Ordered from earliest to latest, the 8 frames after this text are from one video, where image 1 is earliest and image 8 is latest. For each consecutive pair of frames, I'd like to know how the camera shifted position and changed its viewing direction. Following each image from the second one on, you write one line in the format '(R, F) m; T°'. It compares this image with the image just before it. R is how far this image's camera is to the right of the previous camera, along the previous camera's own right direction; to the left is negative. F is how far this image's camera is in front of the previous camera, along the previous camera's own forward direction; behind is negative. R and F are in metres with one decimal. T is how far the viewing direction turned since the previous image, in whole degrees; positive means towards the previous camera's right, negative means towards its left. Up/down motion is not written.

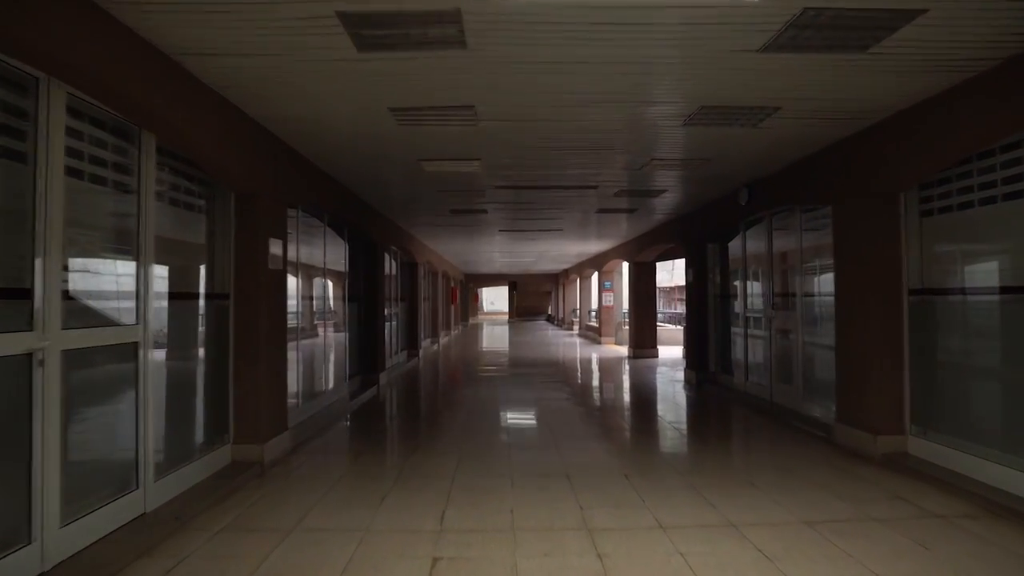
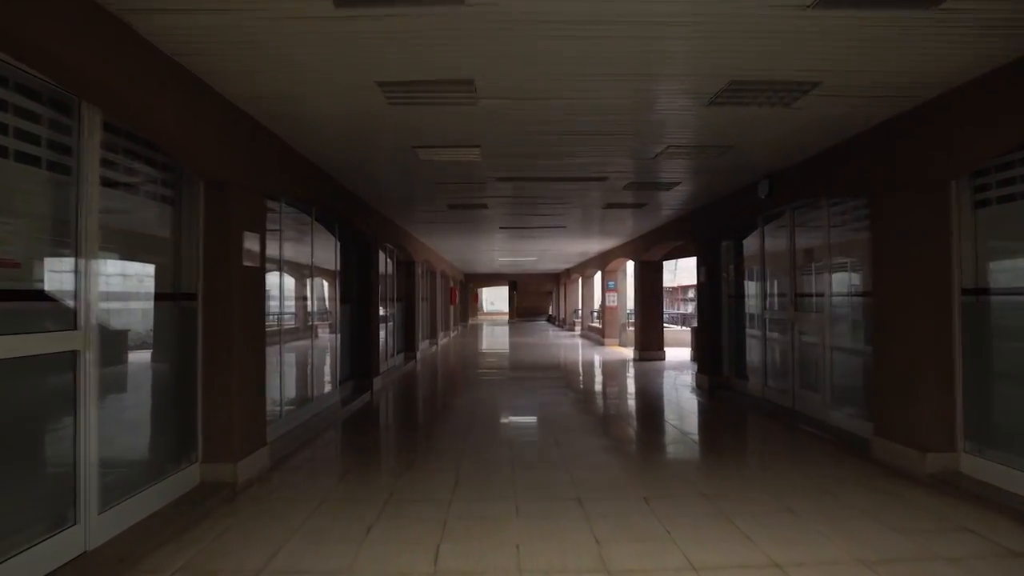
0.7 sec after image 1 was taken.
(0.0, +0.5) m; 0°
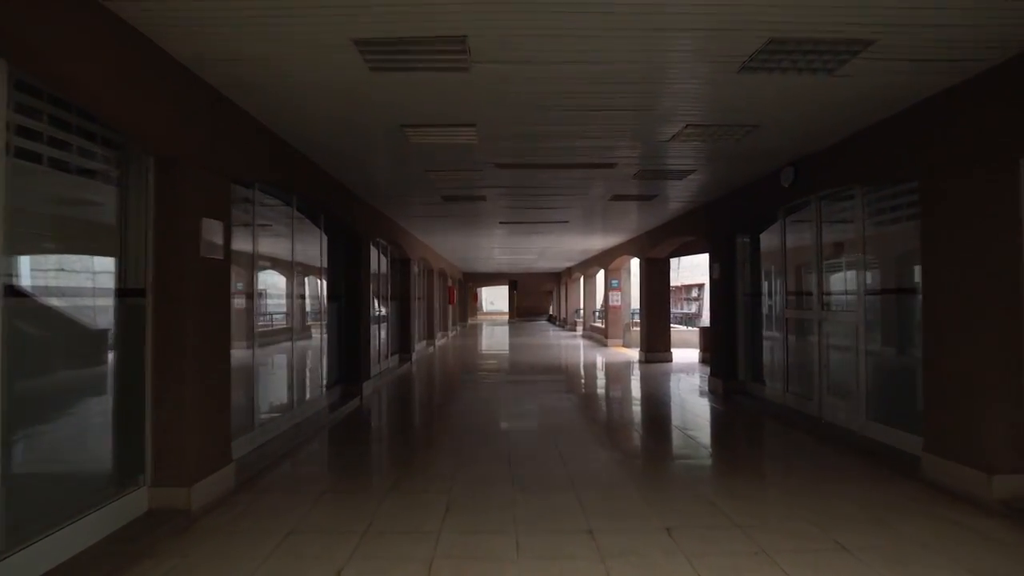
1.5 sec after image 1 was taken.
(0.0, +0.6) m; 0°
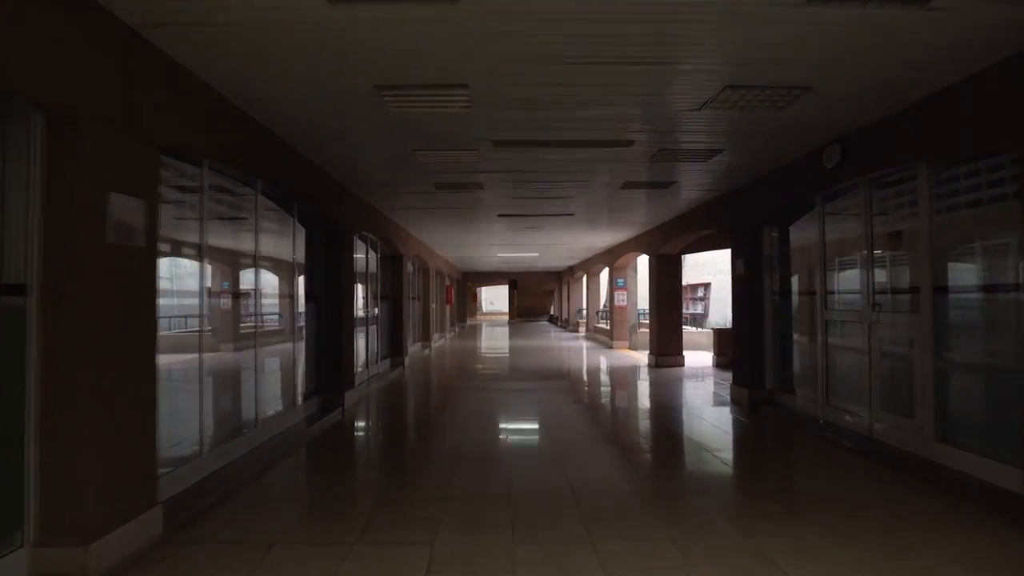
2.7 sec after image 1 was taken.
(0.0, +0.8) m; 0°
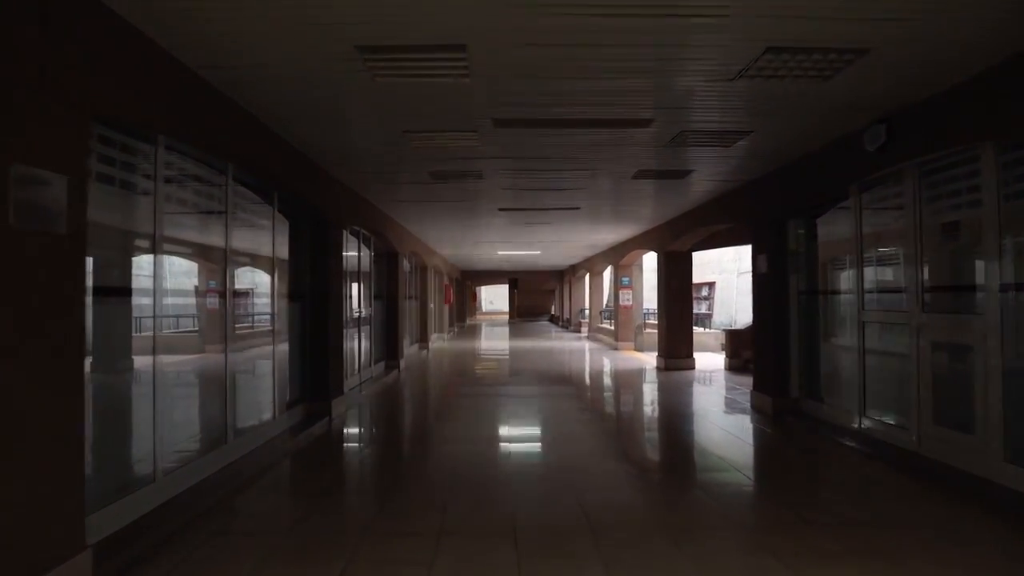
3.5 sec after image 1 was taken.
(0.0, +0.6) m; 0°
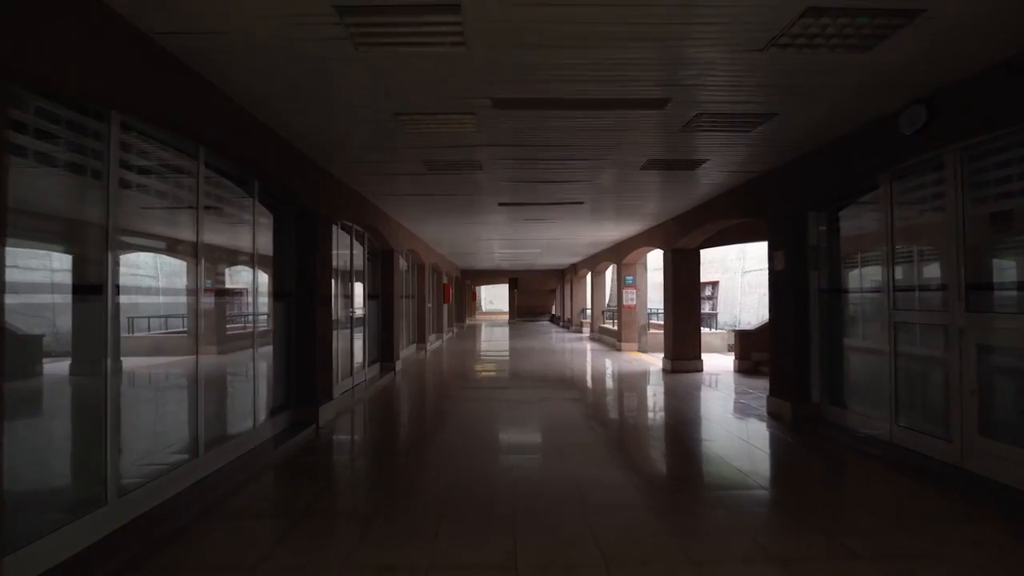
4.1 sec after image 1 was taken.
(0.0, +0.4) m; 0°
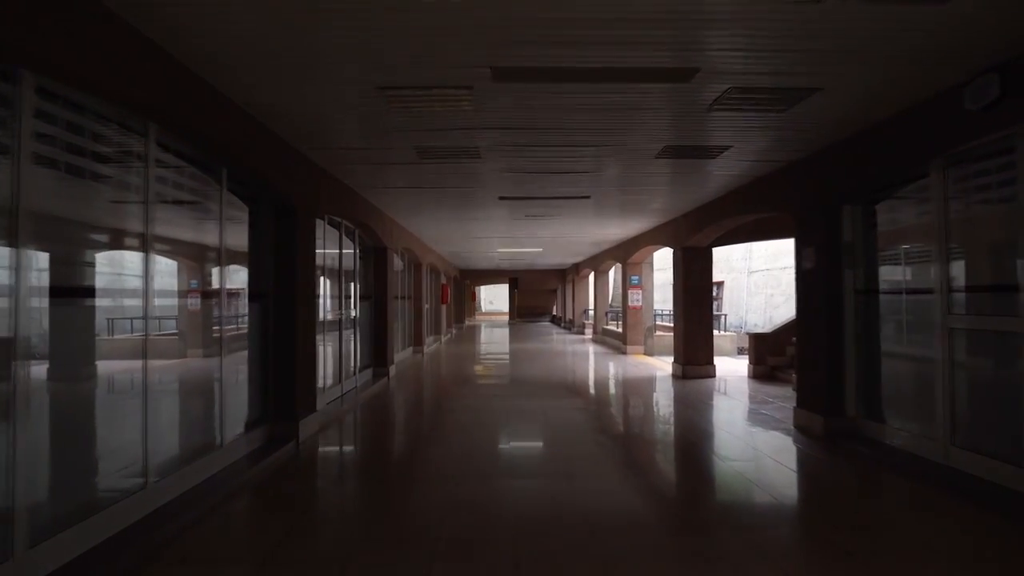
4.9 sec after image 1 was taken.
(0.0, +0.6) m; 0°
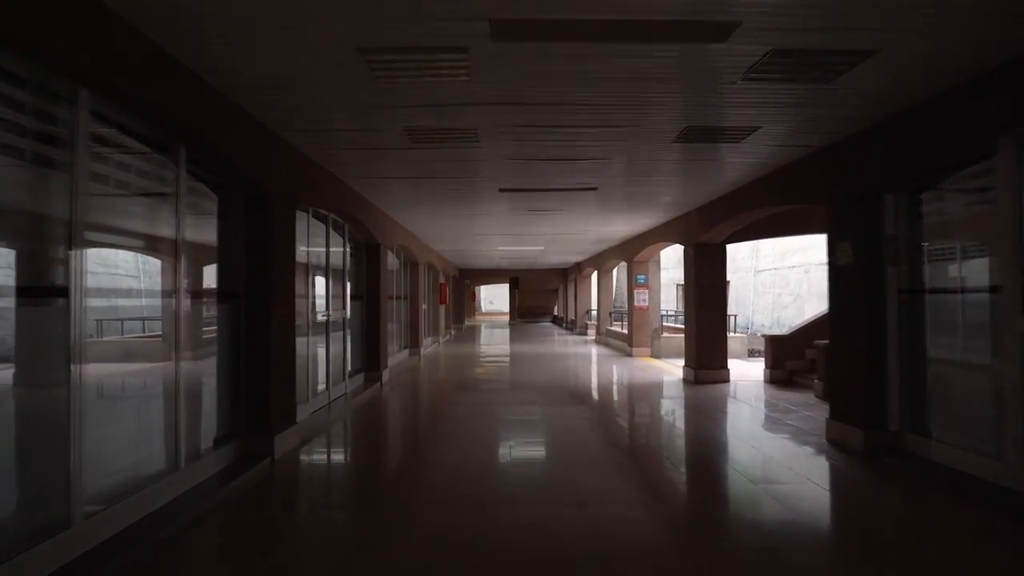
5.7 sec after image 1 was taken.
(0.0, +0.6) m; 0°
